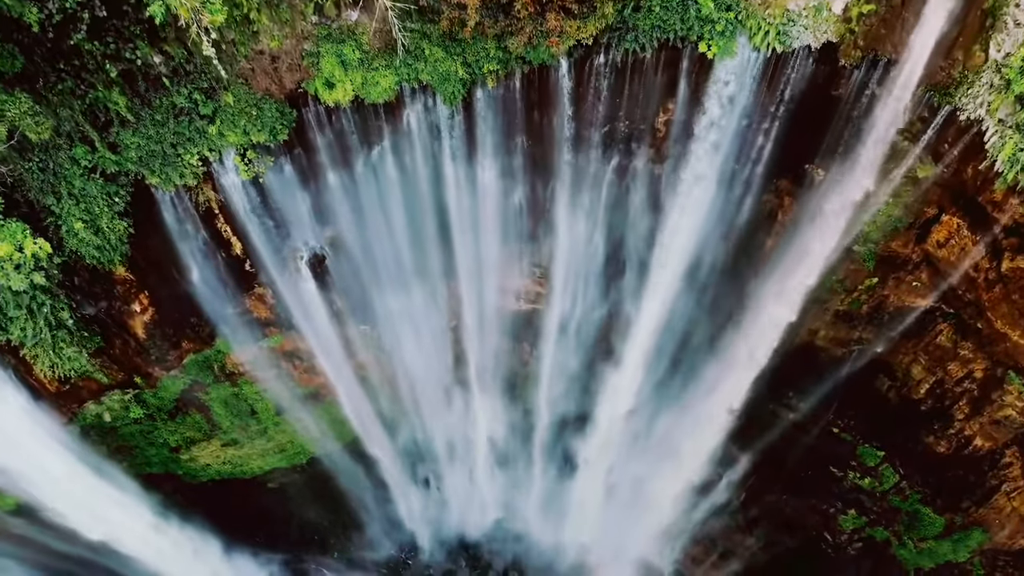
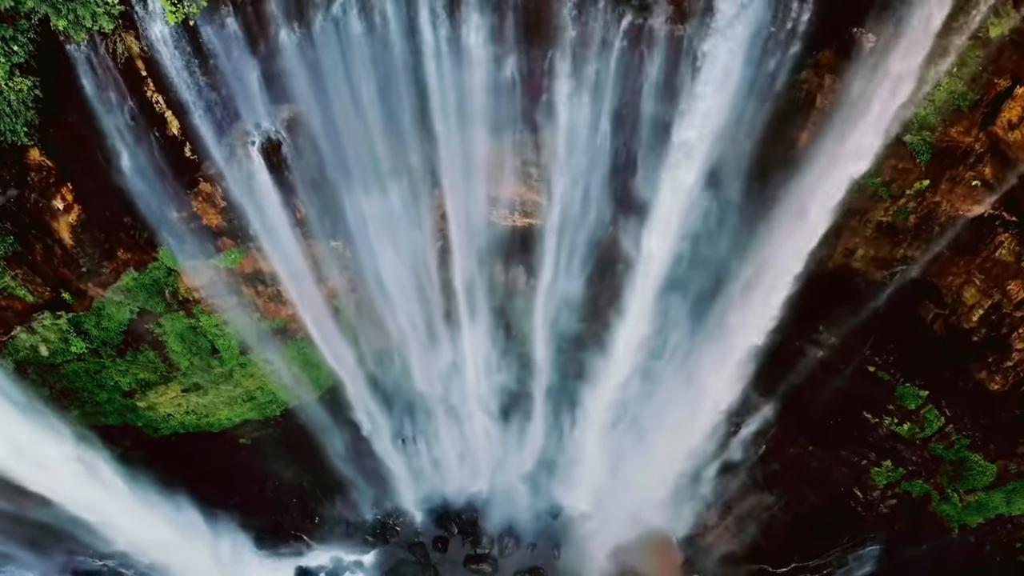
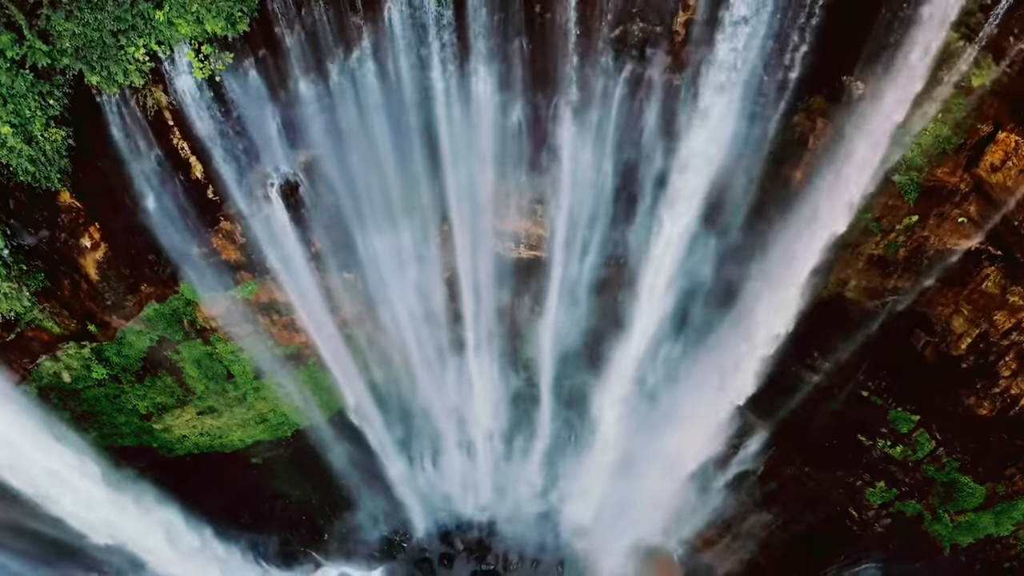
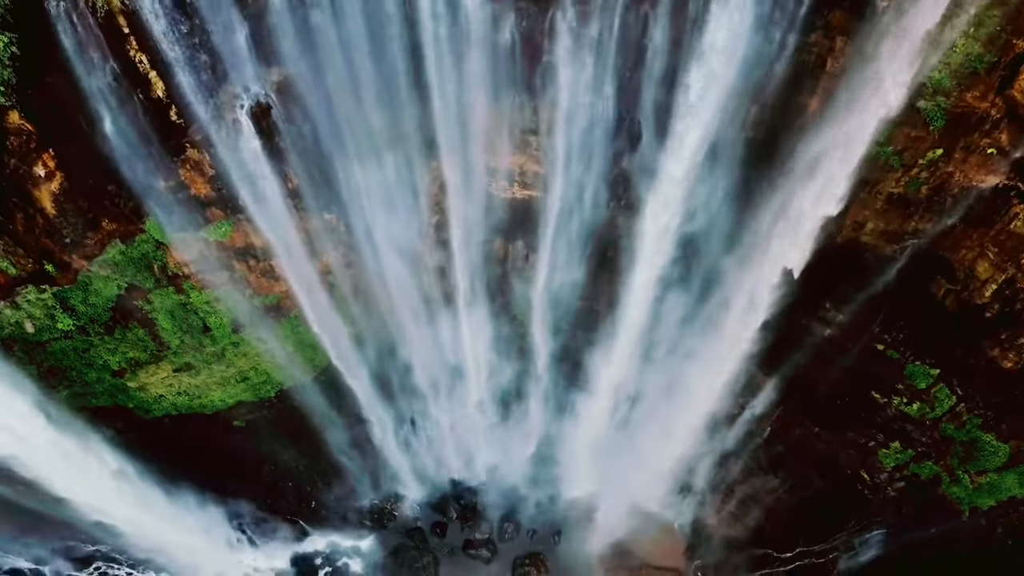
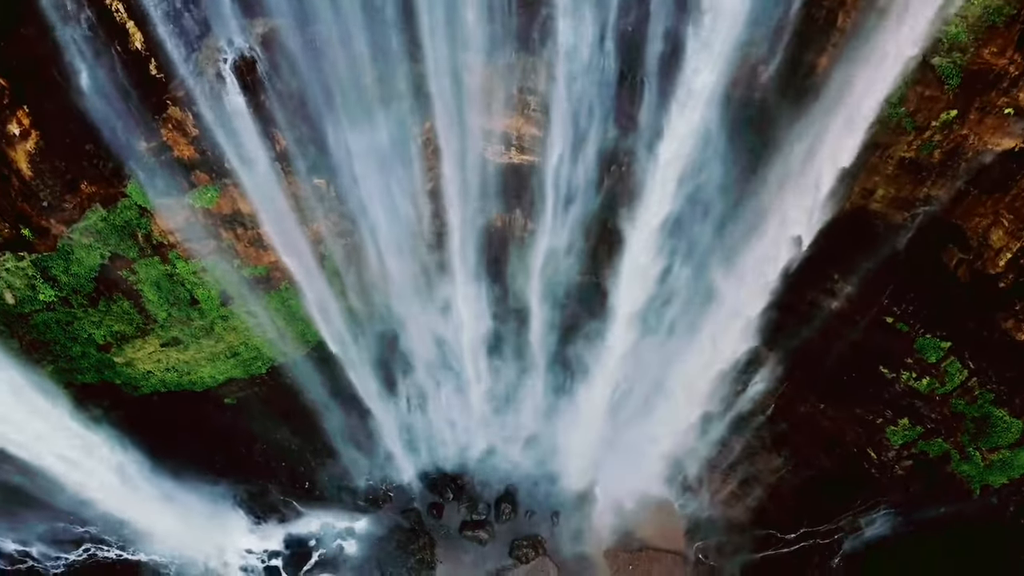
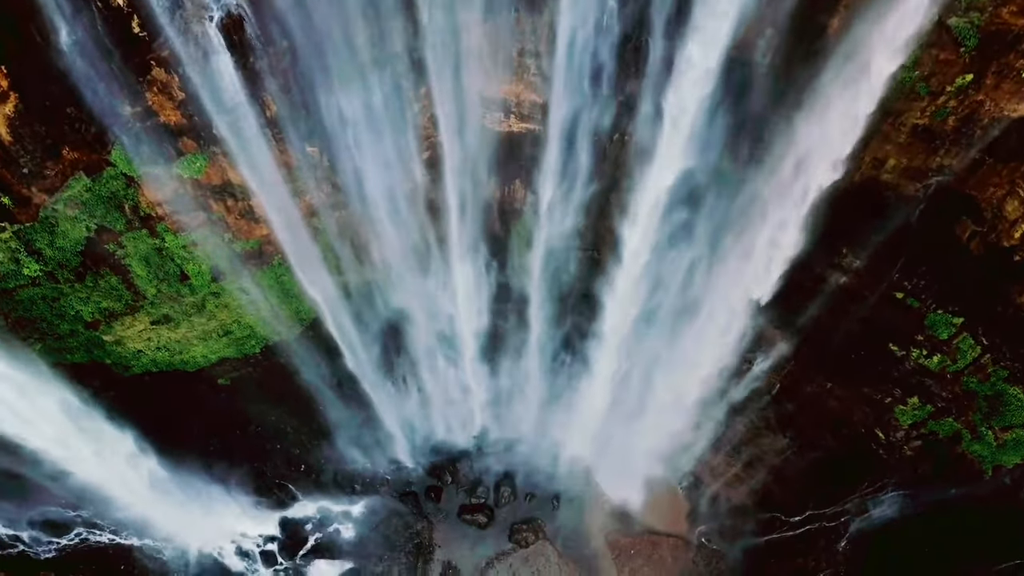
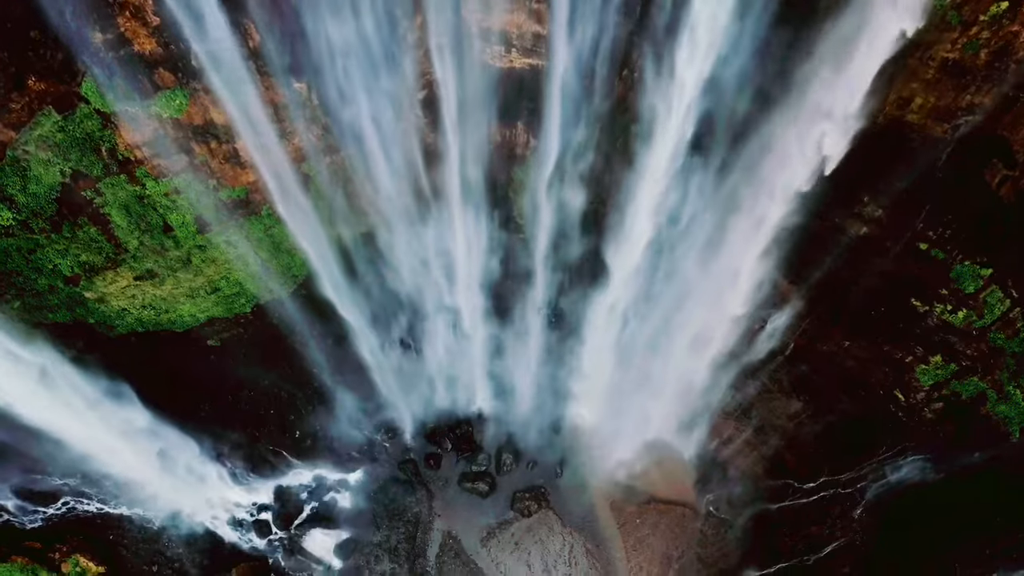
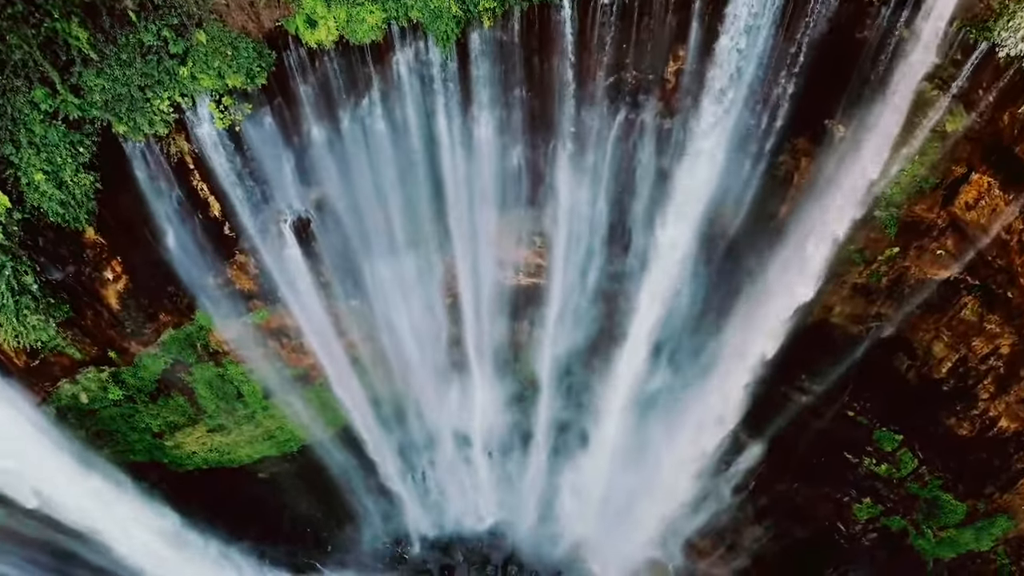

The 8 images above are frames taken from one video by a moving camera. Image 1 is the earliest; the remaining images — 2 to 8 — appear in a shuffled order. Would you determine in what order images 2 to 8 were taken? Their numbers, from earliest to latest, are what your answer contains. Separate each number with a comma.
8, 3, 2, 4, 5, 6, 7
